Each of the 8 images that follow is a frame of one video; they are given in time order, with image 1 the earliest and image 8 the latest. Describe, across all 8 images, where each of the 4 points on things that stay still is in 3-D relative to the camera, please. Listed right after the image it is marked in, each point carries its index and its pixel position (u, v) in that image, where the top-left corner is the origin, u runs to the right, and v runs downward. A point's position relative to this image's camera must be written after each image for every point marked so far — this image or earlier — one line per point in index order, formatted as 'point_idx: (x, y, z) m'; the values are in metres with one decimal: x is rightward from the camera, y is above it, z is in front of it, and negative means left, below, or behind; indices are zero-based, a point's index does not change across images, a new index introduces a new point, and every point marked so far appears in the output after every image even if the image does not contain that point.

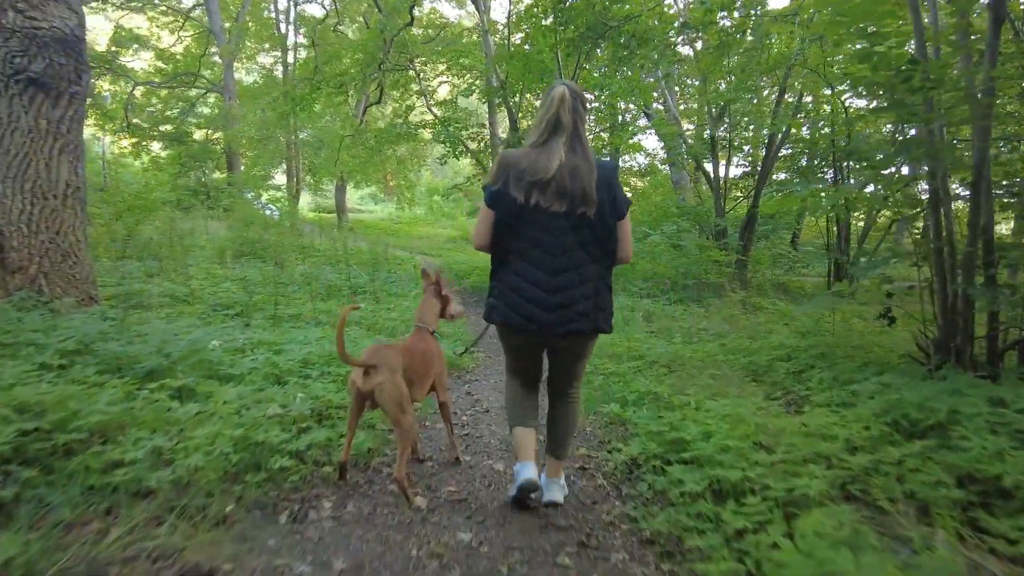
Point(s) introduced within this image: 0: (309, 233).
0: (-5.2, +1.3, +17.4) m
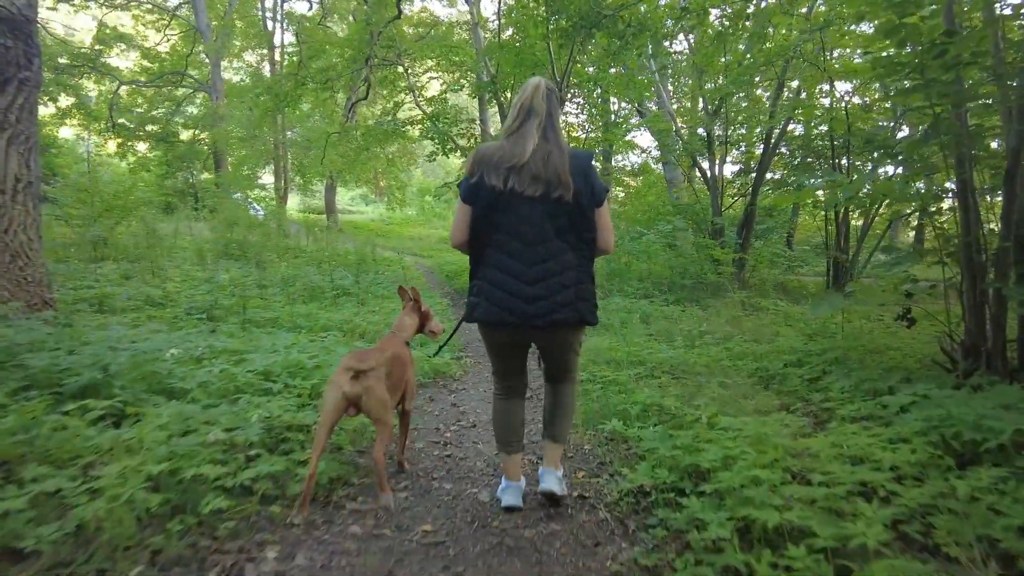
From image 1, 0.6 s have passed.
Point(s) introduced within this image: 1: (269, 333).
0: (-5.4, +1.3, +16.9) m
1: (-2.2, -0.4, +5.8) m
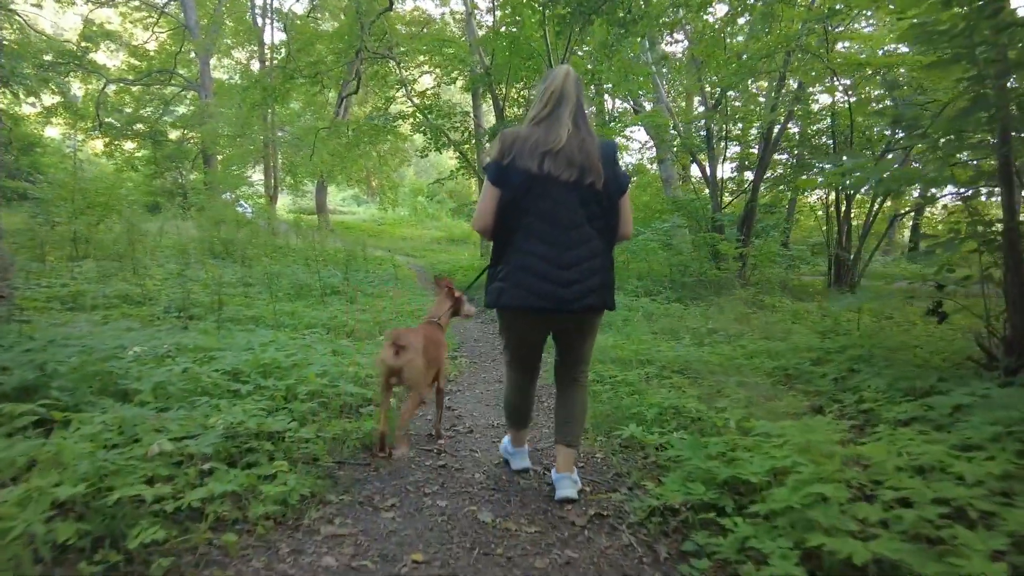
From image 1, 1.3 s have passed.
0: (-5.6, +1.3, +16.5) m
1: (-2.2, -0.3, +5.4) m
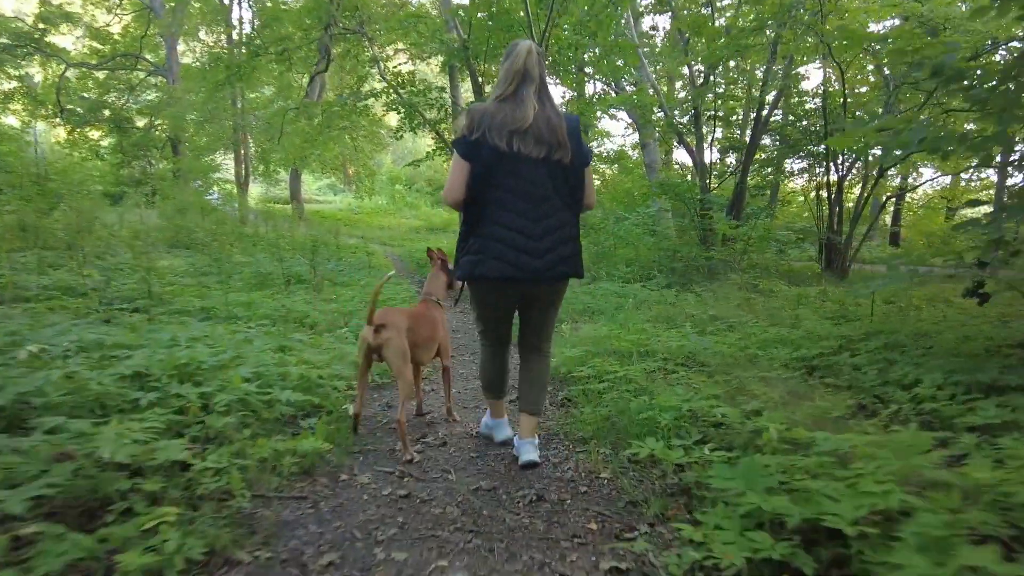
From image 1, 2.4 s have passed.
0: (-6.0, +1.5, +15.6) m
1: (-2.3, -0.2, +4.6) m
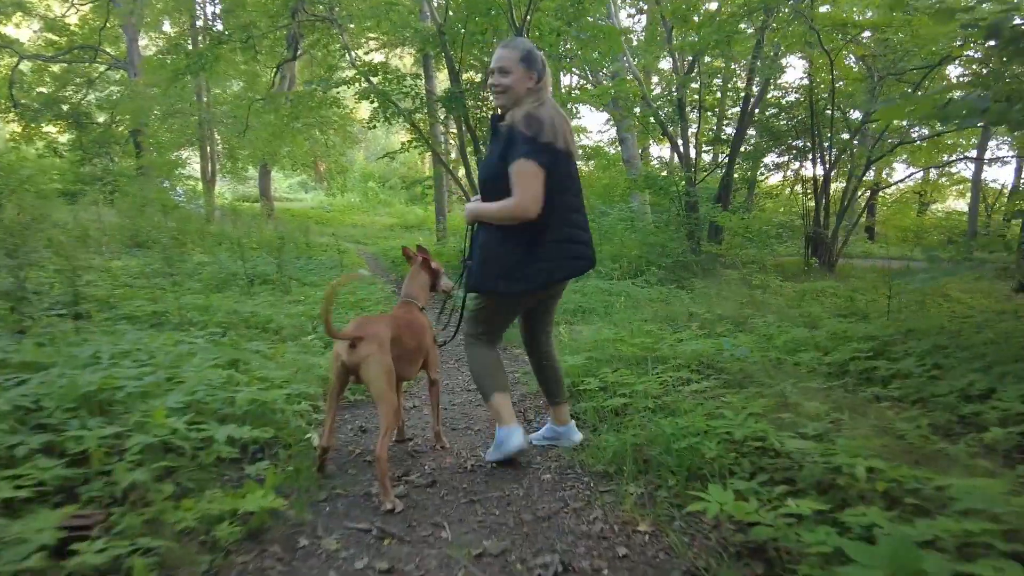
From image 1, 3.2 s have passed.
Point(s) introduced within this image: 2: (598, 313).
0: (-6.5, +1.5, +14.8) m
1: (-2.4, -0.3, +4.0) m
2: (+0.8, -0.2, +6.5) m
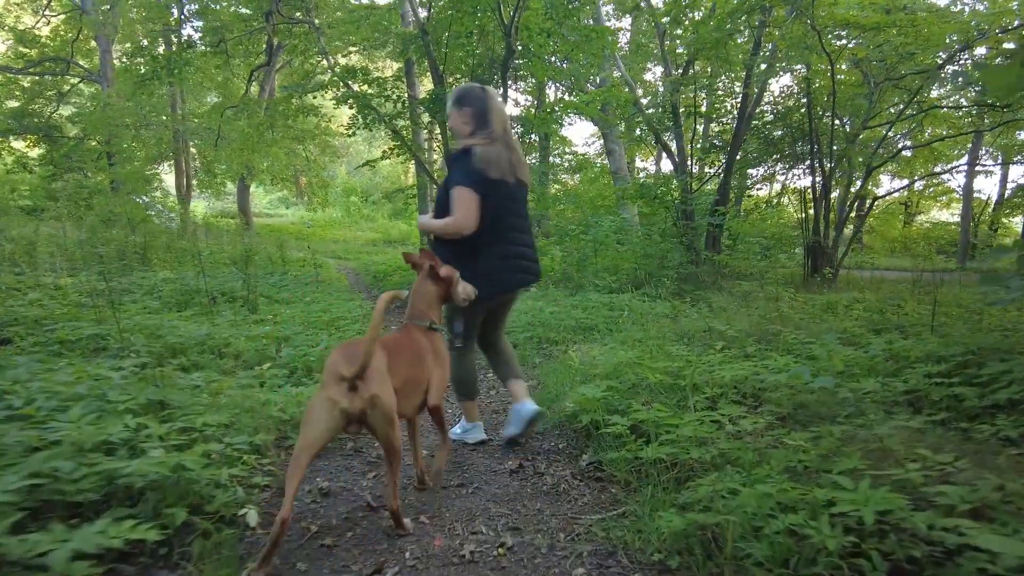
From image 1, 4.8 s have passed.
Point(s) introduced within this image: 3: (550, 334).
0: (-6.8, +1.1, +14.0) m
1: (-2.3, -0.4, +3.2) m
2: (+0.8, -0.4, +5.8) m
3: (+0.3, -0.4, +5.9) m
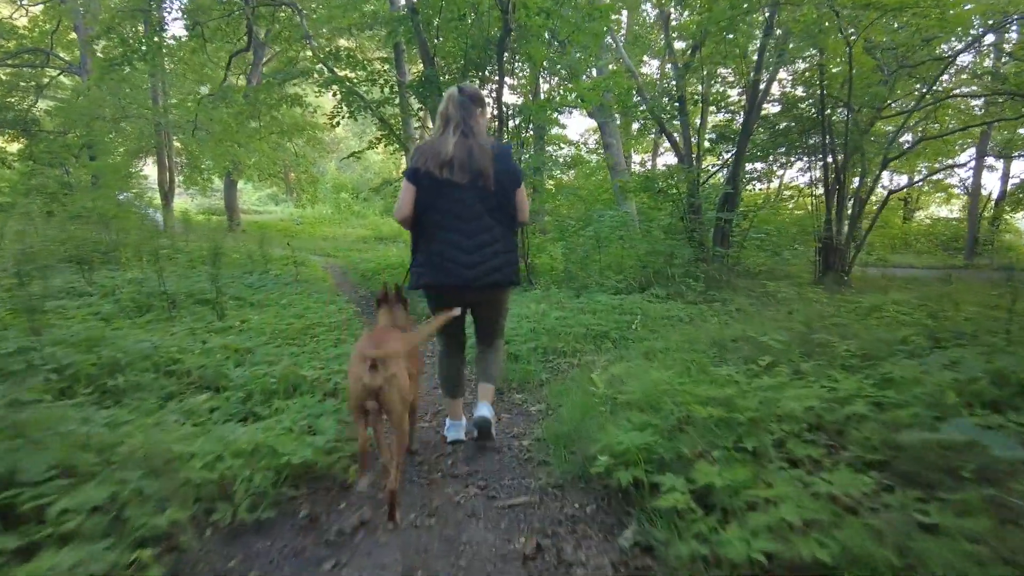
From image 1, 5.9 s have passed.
0: (-6.8, +1.1, +13.2) m
1: (-2.3, -0.4, +2.5) m
2: (+0.8, -0.4, +5.0) m
3: (+0.3, -0.4, +5.1) m
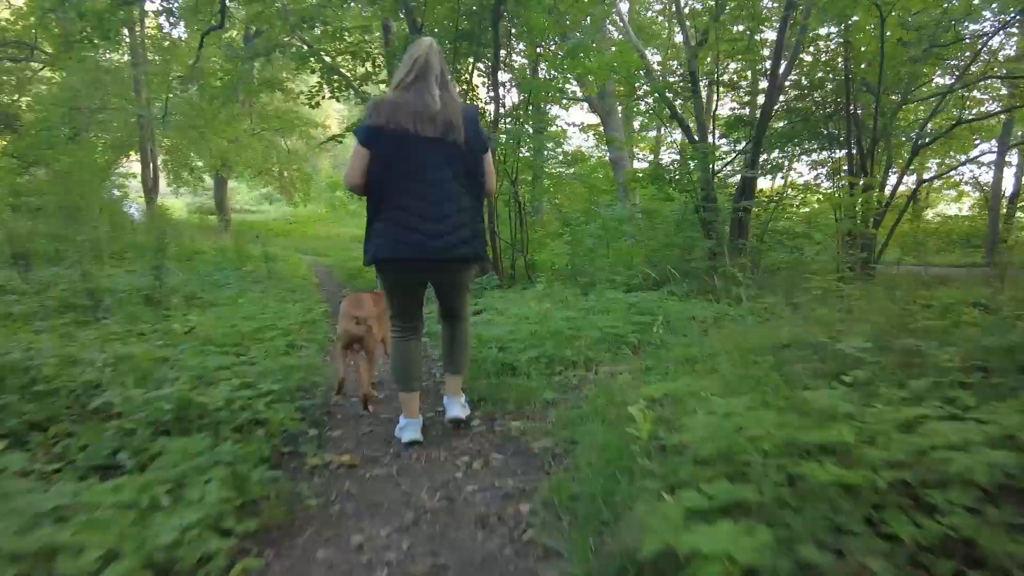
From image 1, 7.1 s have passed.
0: (-6.9, +1.1, +12.1) m
1: (-2.3, -0.4, +1.4) m
2: (+0.8, -0.3, +4.0) m
3: (+0.3, -0.4, +4.1) m
